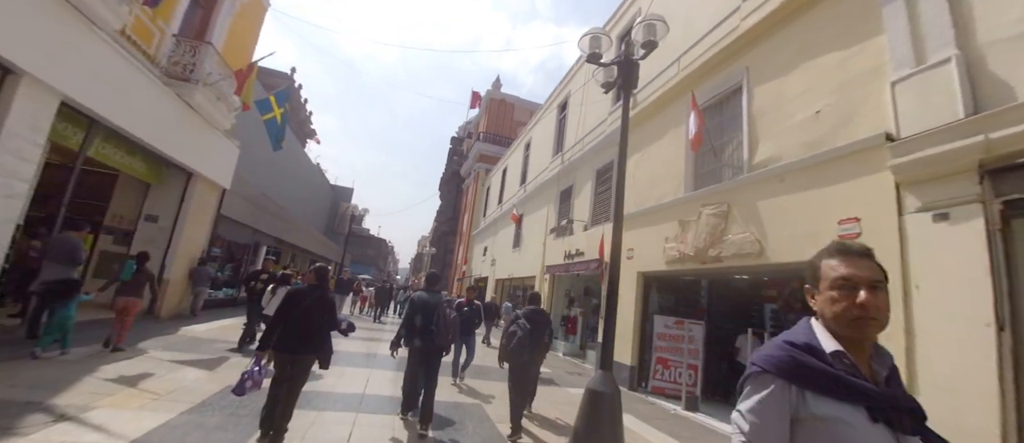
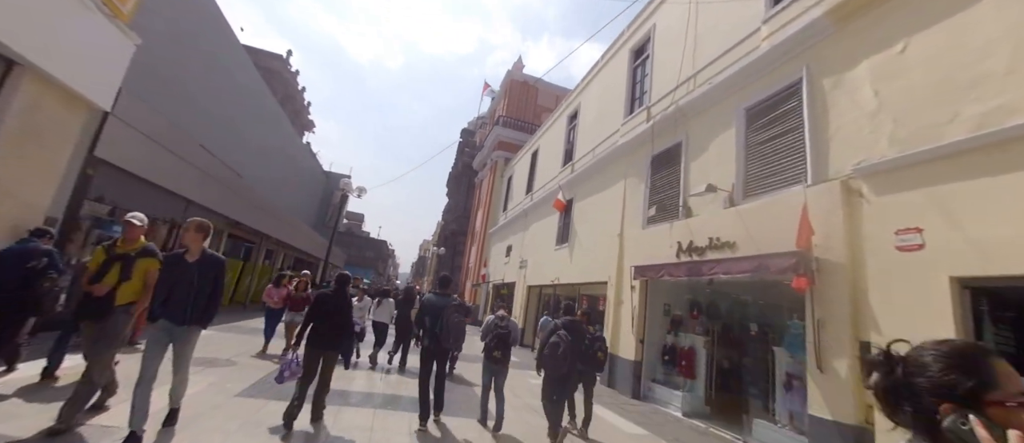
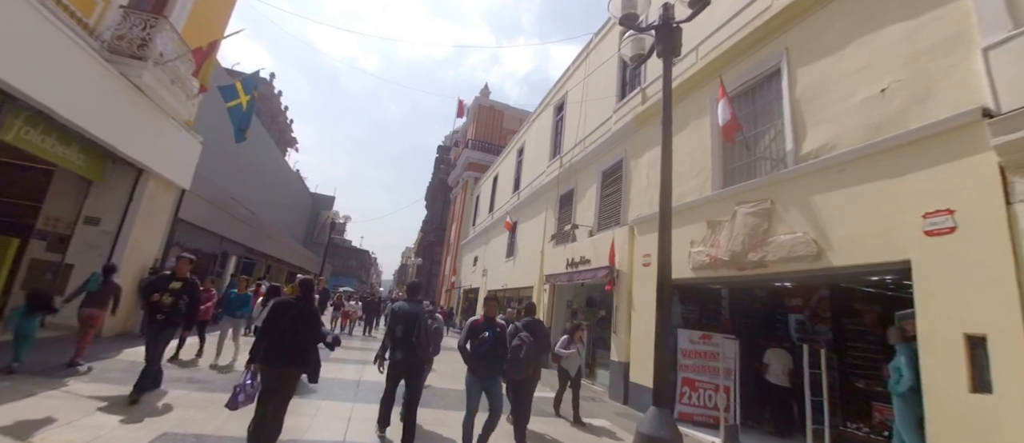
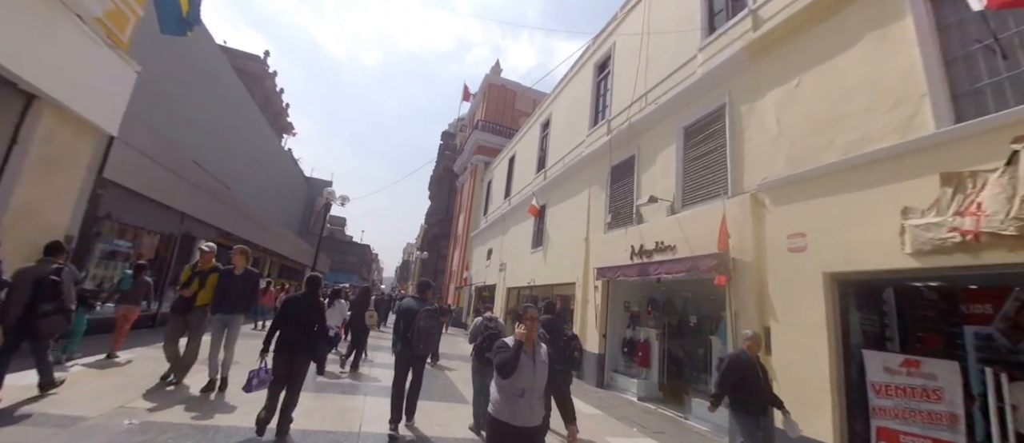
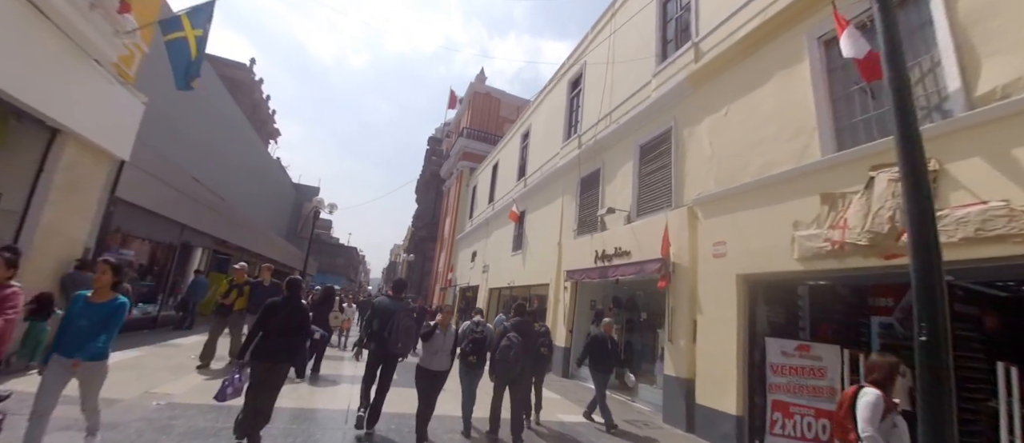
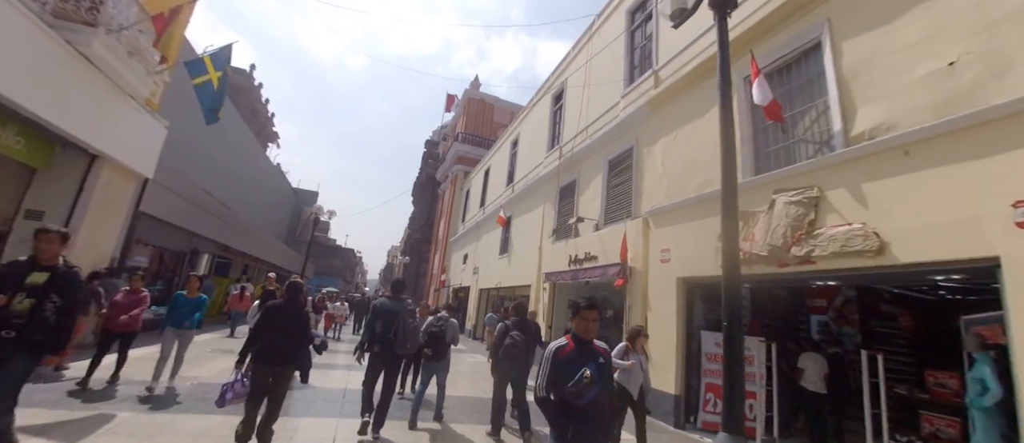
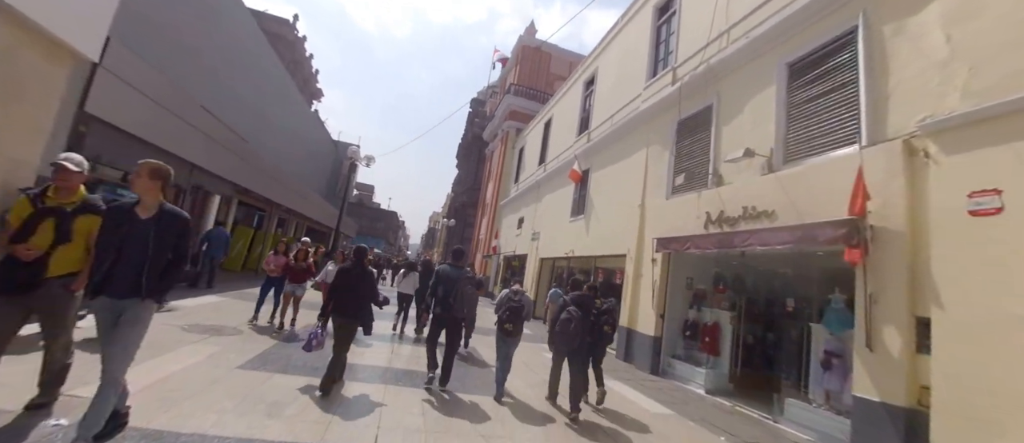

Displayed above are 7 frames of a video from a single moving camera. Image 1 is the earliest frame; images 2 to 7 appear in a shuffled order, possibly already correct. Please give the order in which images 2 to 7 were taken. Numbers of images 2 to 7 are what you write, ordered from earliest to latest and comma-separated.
3, 6, 5, 4, 2, 7
